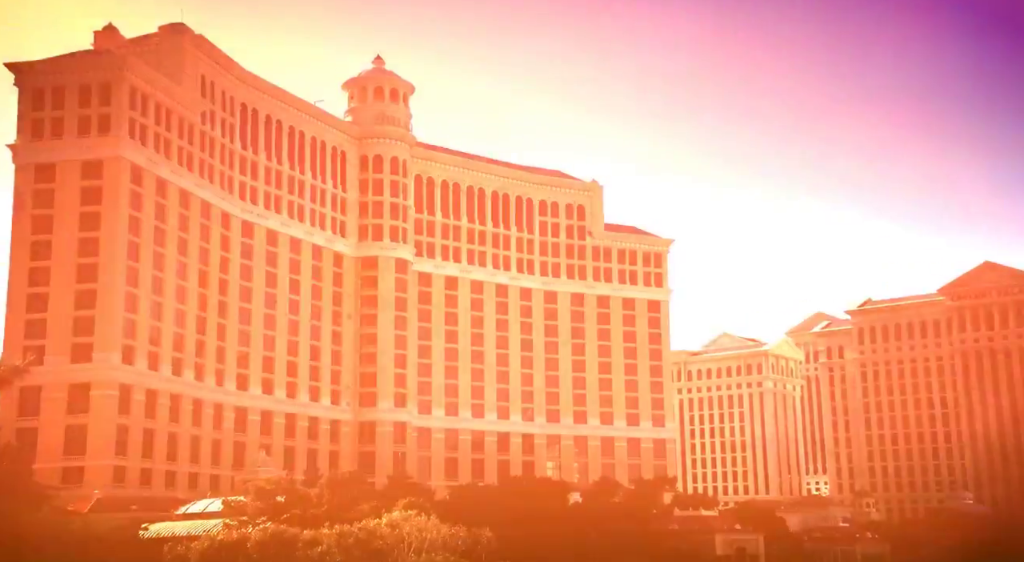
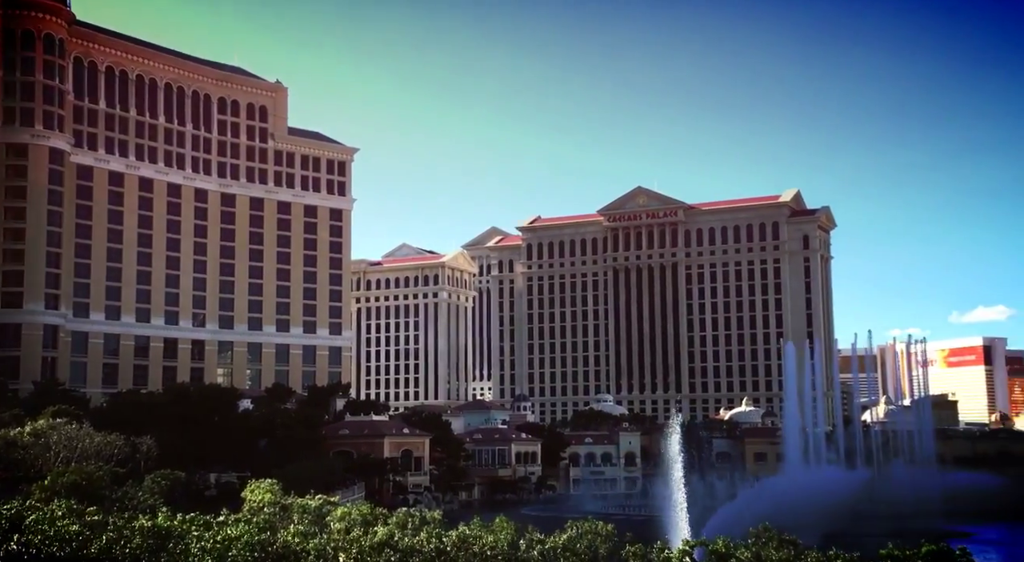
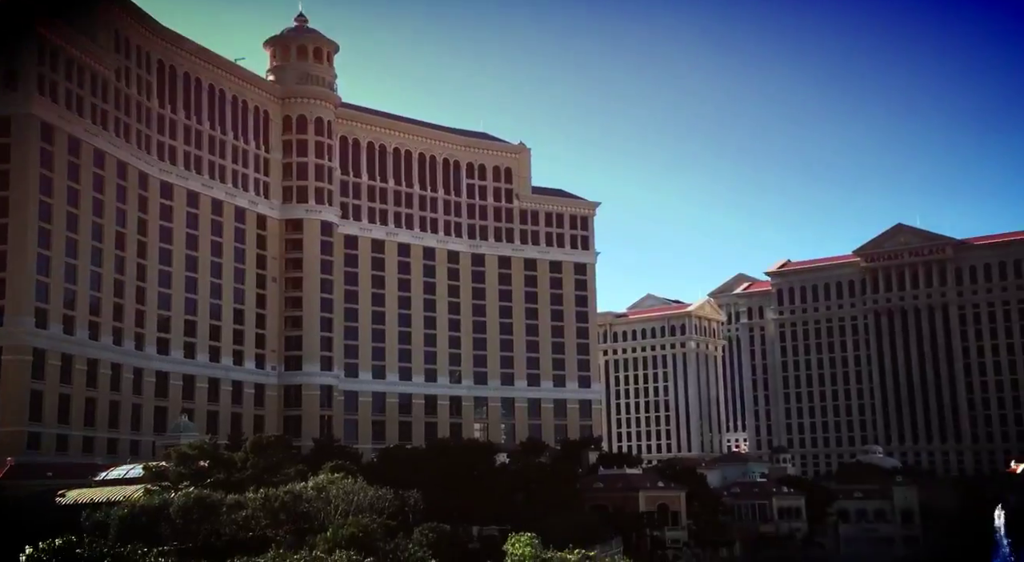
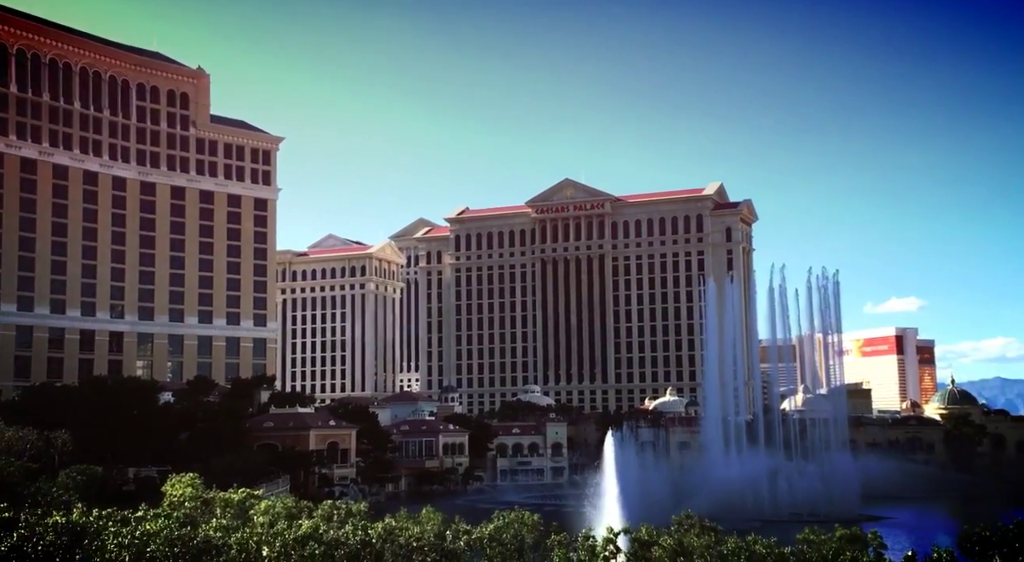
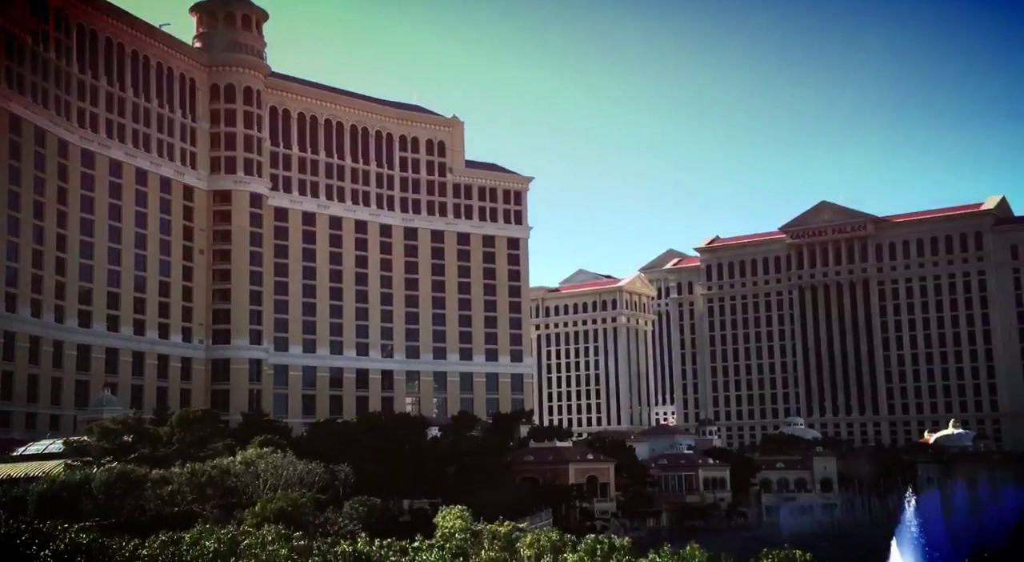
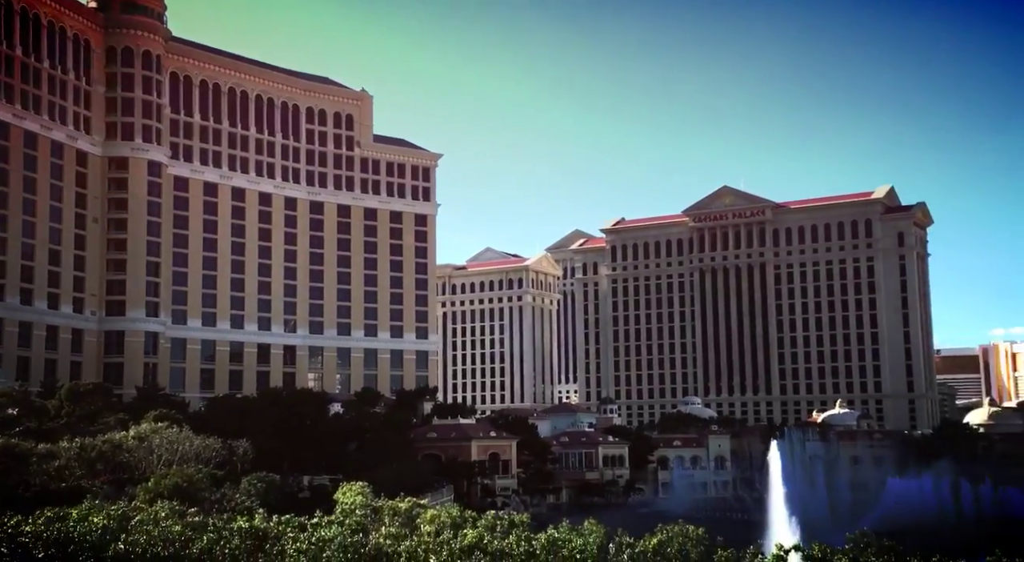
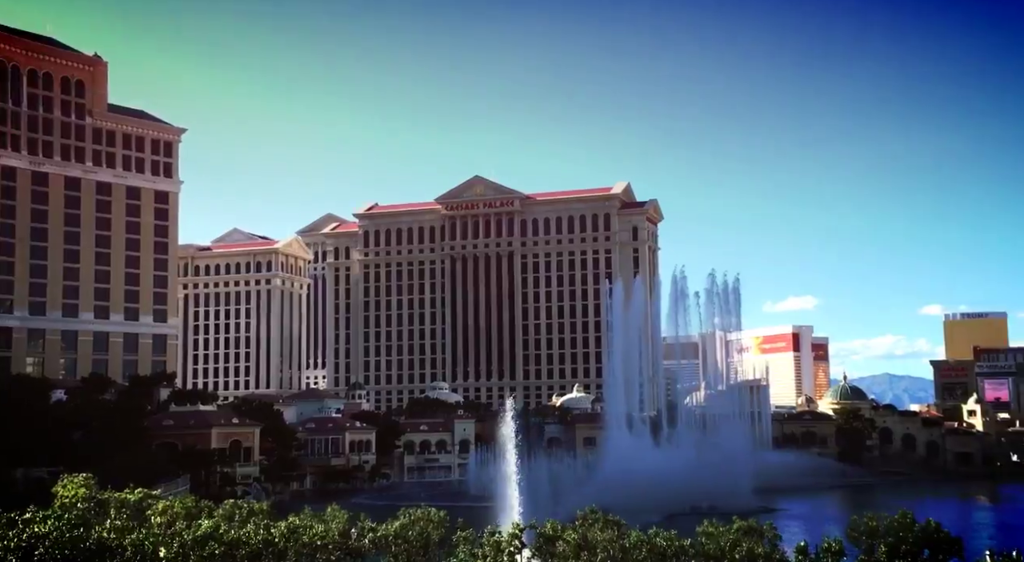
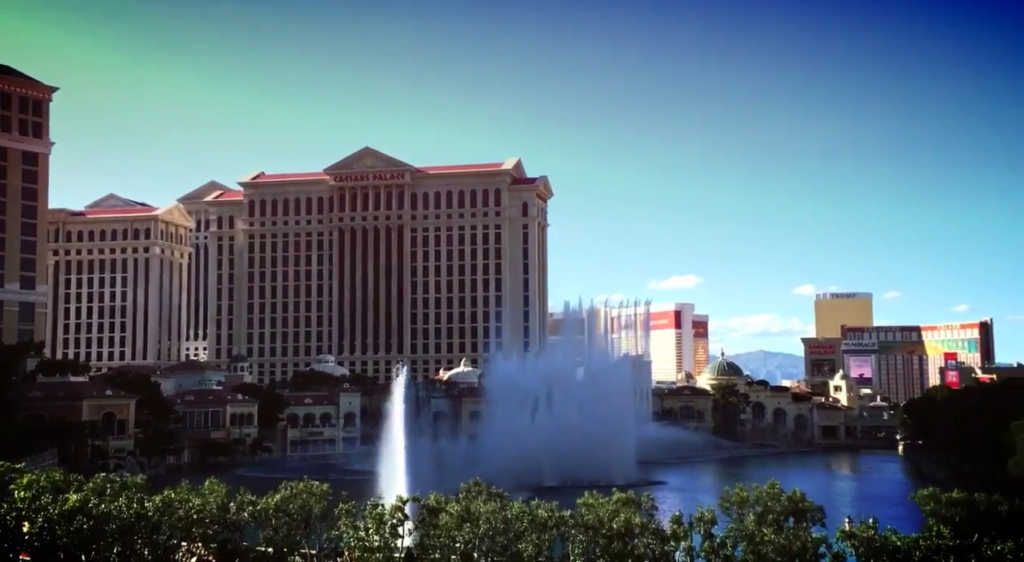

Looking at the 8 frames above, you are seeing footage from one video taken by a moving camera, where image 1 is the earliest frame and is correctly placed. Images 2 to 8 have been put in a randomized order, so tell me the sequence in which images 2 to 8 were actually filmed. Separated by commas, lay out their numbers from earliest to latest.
3, 5, 6, 2, 4, 7, 8
